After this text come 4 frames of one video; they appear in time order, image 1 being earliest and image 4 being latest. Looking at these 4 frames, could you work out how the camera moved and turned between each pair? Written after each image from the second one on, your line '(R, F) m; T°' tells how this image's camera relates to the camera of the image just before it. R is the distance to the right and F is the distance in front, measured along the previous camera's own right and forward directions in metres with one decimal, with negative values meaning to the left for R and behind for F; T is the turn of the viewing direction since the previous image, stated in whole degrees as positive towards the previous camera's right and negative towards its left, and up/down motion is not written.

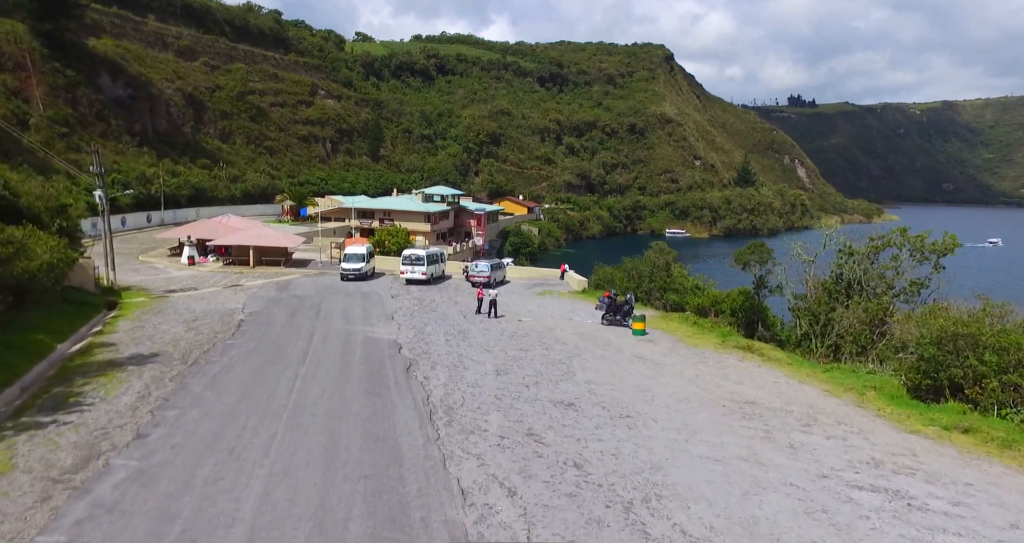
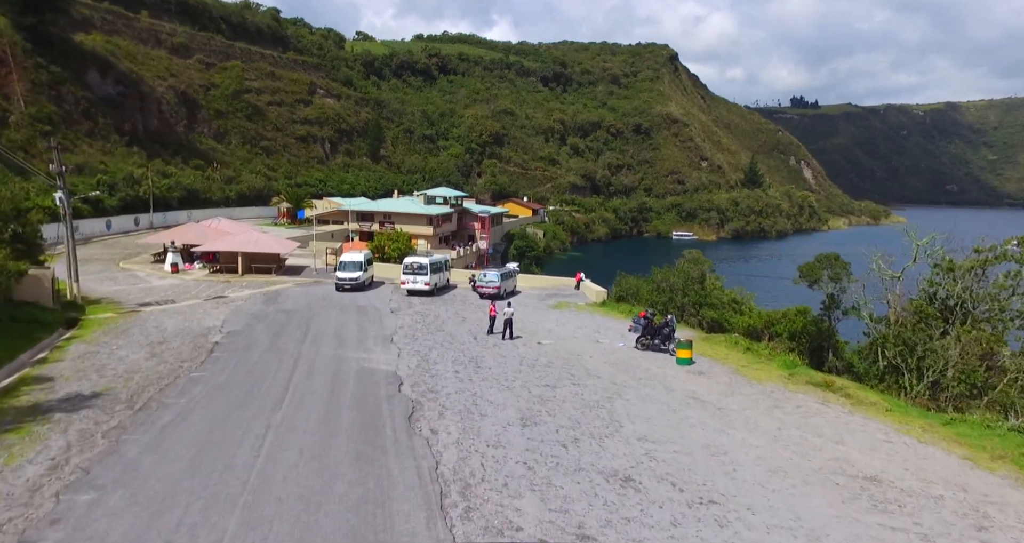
(-0.6, +2.9) m; 0°
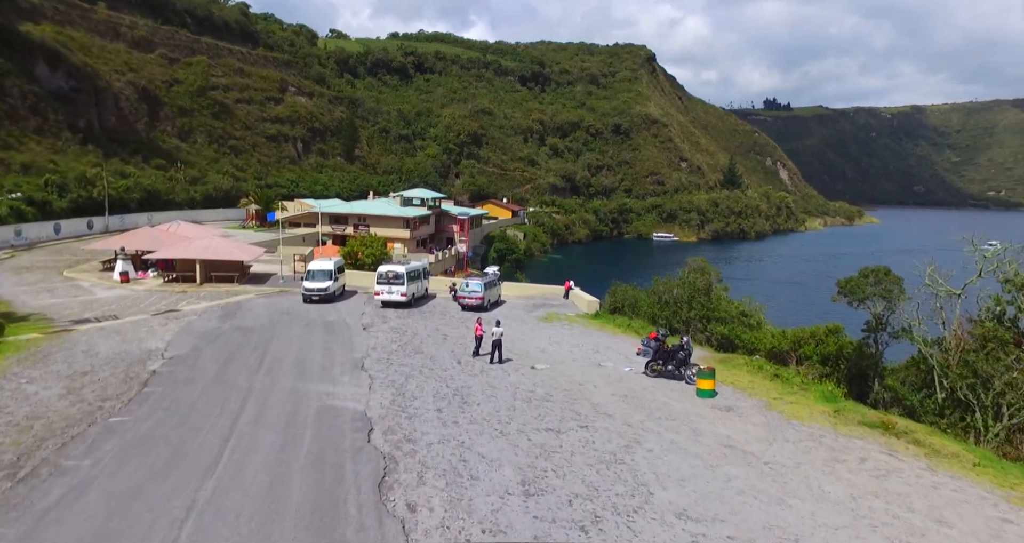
(-0.3, +2.4) m; +2°
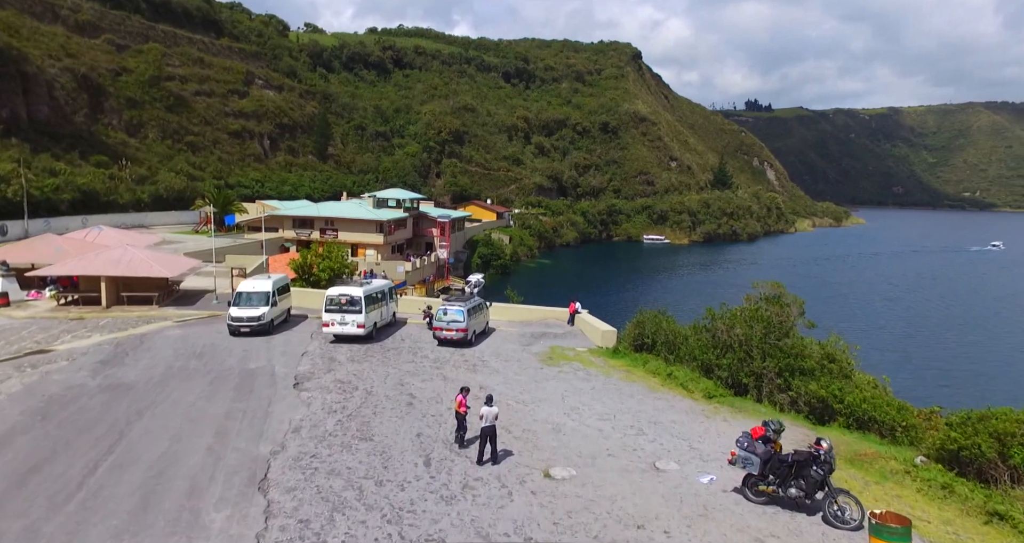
(-0.3, +6.5) m; +2°
